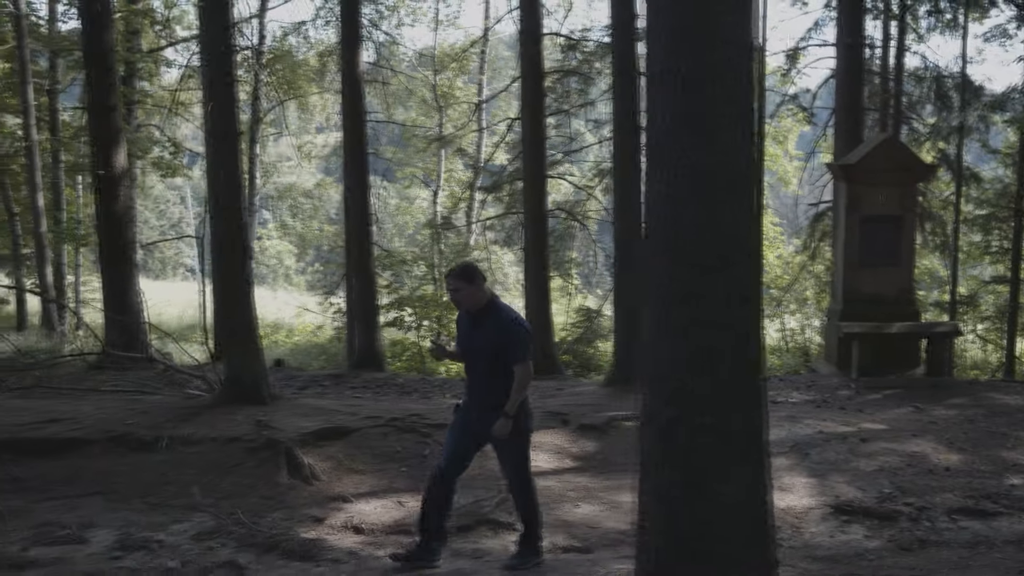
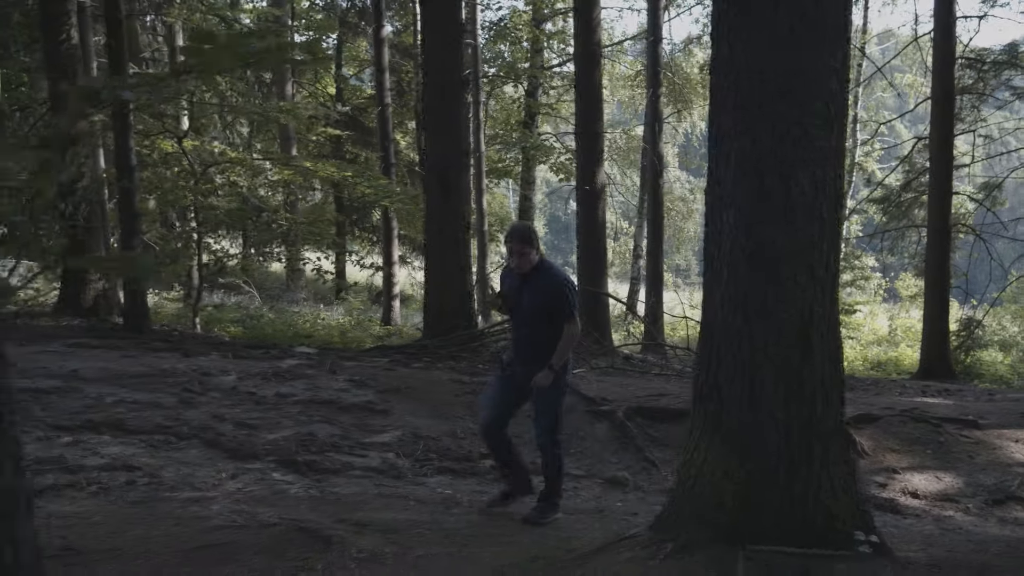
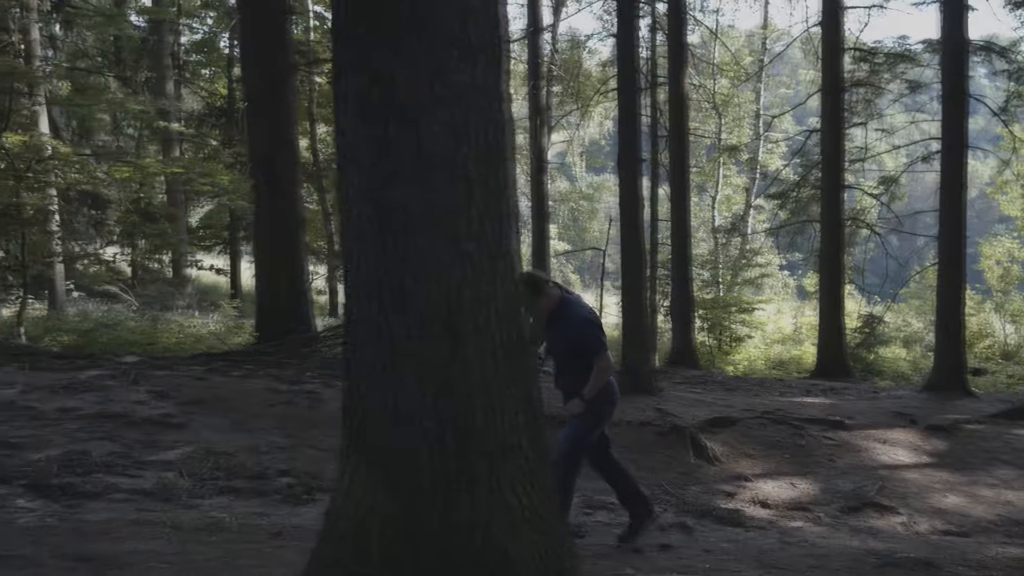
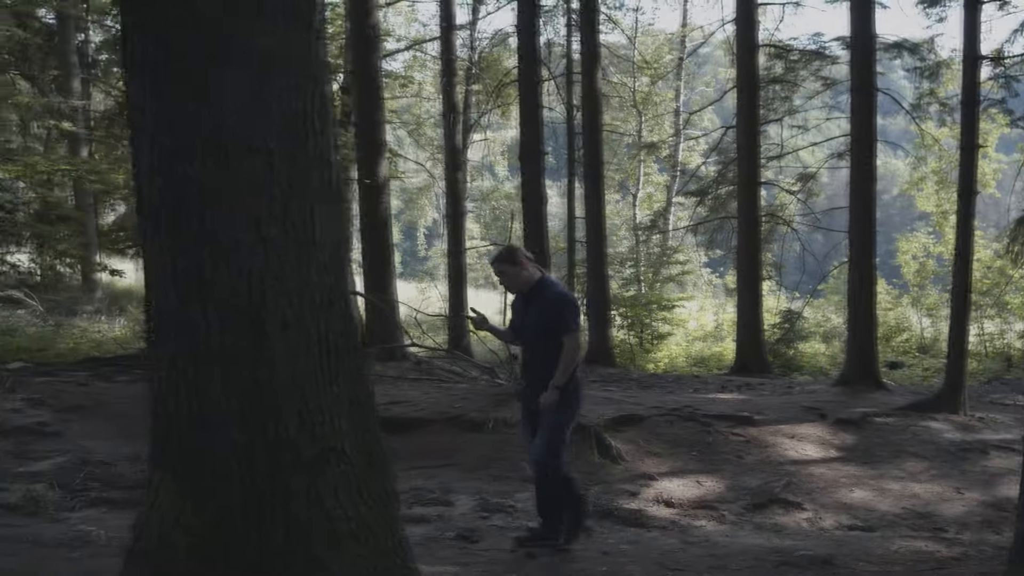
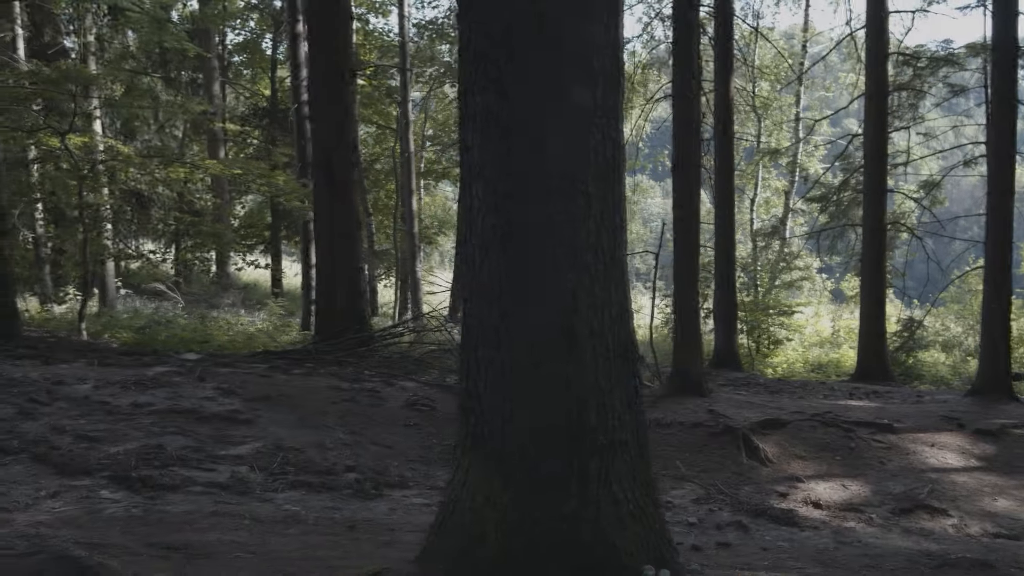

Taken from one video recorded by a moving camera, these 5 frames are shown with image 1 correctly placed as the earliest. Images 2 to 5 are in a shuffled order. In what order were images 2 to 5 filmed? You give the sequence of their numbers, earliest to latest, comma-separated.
4, 3, 5, 2
